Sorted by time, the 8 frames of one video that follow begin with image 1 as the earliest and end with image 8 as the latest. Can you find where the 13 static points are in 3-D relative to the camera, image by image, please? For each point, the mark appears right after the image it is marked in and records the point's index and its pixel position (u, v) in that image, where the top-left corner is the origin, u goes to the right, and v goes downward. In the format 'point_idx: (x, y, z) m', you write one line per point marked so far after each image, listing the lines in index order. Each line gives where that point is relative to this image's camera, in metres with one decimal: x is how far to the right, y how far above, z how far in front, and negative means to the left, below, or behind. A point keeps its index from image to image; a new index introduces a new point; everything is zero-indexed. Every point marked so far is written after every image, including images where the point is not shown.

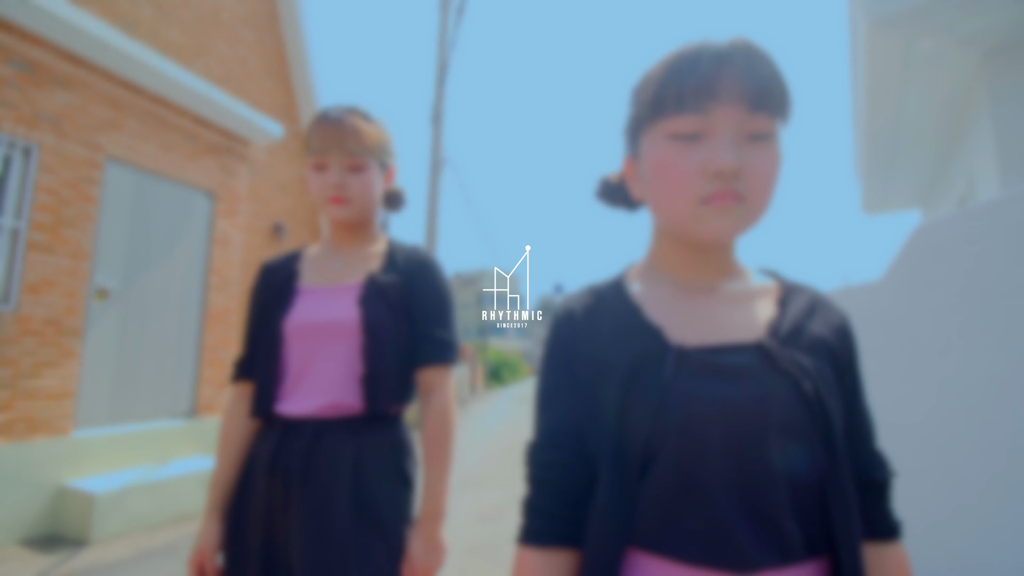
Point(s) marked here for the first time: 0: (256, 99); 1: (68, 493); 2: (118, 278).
0: (-4.5, +3.3, +9.6) m
1: (-3.4, -1.6, +4.2) m
2: (-3.5, +0.1, +4.8) m
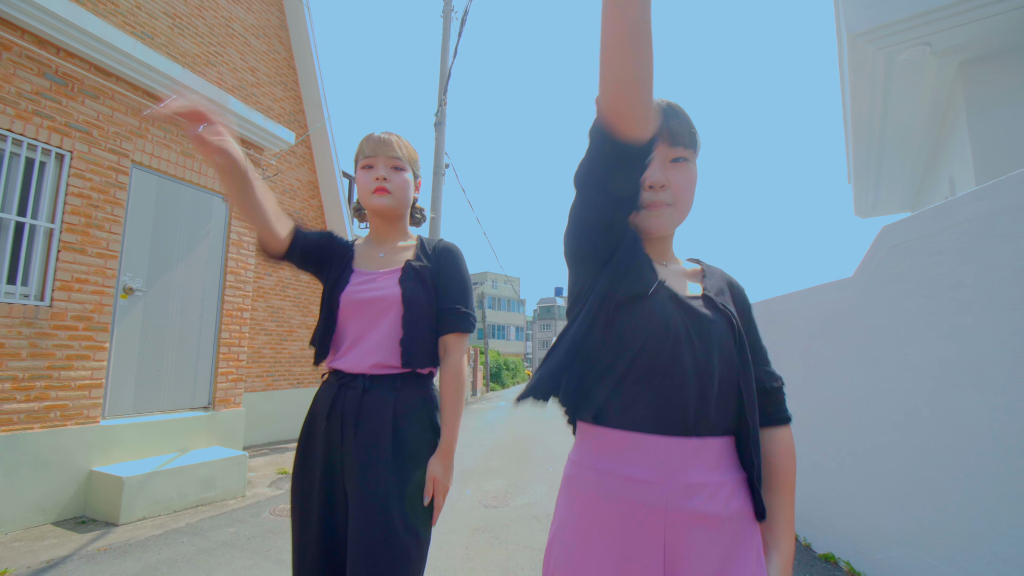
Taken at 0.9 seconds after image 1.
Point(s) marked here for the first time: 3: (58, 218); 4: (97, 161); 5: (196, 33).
0: (-4.5, +3.3, +9.9) m
1: (-3.4, -1.6, +4.4) m
2: (-3.5, +0.1, +5.1) m
3: (-3.7, +0.6, +4.4) m
4: (-3.6, +1.1, +4.8) m
5: (-4.8, +3.9, +8.2) m
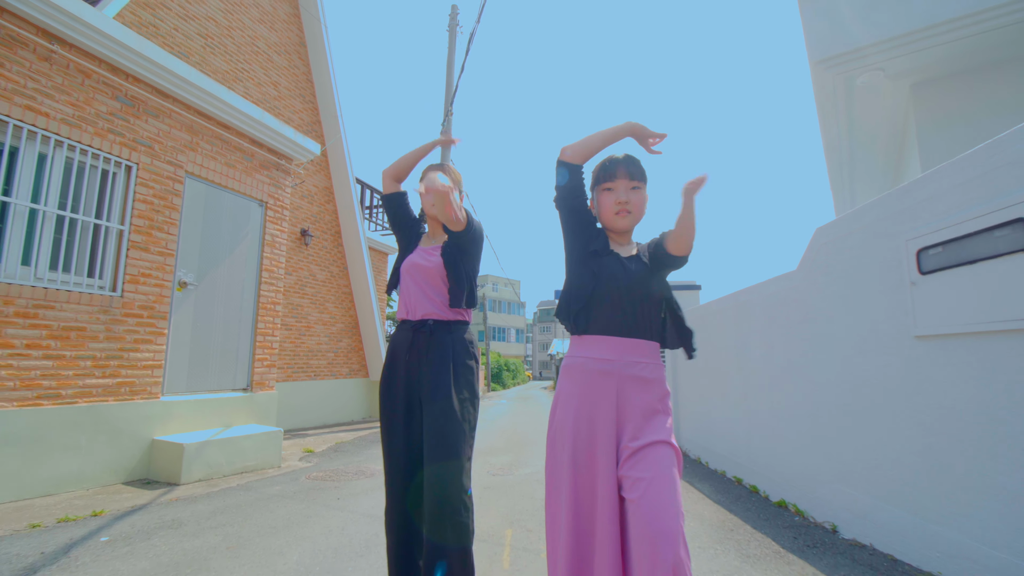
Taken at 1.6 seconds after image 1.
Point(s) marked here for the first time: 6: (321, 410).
0: (-4.4, +3.4, +10.6) m
1: (-3.4, -1.5, +5.1) m
2: (-3.4, +0.2, +5.8) m
3: (-3.7, +0.6, +5.2) m
4: (-3.6, +1.2, +5.5) m
5: (-4.8, +3.9, +9.0) m
6: (-3.6, -2.3, +10.2) m
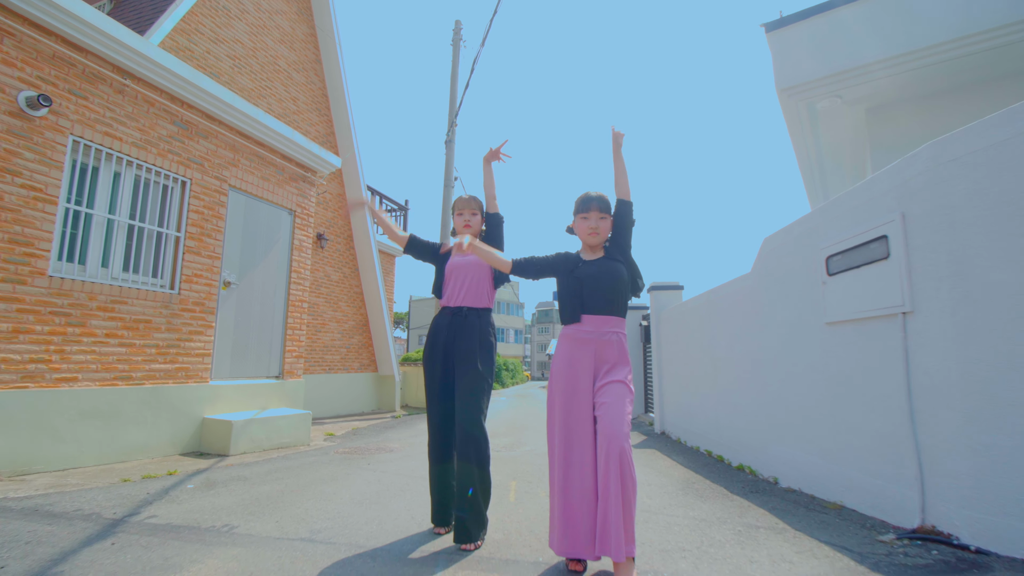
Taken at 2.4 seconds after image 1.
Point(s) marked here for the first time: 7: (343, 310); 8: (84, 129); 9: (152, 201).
0: (-4.4, +3.4, +11.4) m
1: (-3.3, -1.5, +5.9) m
2: (-3.4, +0.2, +6.6) m
3: (-3.7, +0.7, +6.0) m
4: (-3.6, +1.2, +6.3) m
5: (-4.7, +3.9, +9.8) m
6: (-3.6, -2.3, +11.0) m
7: (-3.6, -0.5, +11.5) m
8: (-4.1, +1.5, +5.1) m
9: (-3.8, +0.9, +5.7) m
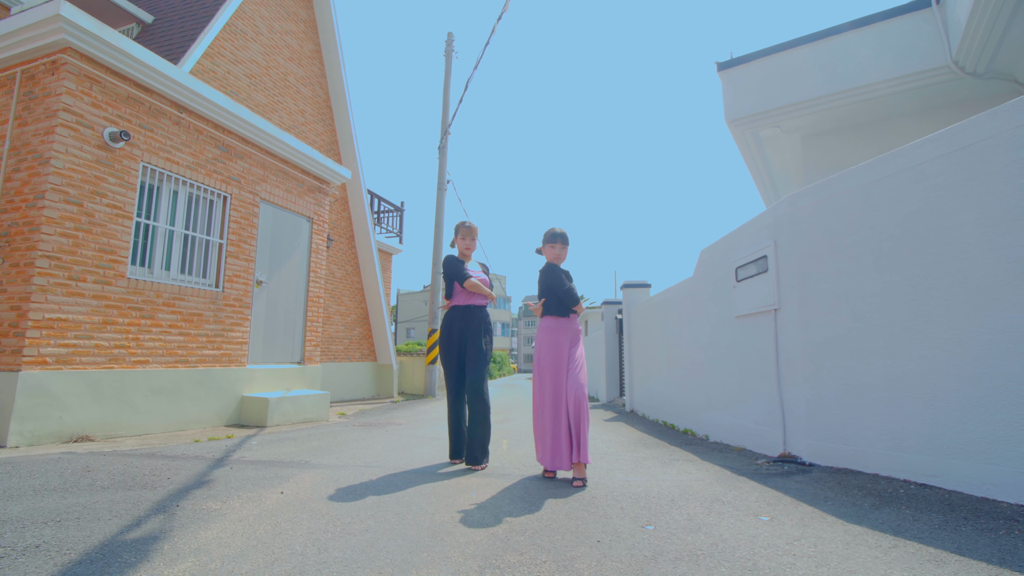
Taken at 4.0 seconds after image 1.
0: (-4.7, +3.4, +12.5) m
1: (-3.5, -1.5, +7.1) m
2: (-3.5, +0.2, +7.7) m
3: (-3.8, +0.7, +7.1) m
4: (-3.7, +1.2, +7.4) m
5: (-4.9, +4.0, +10.8) m
6: (-3.9, -2.2, +12.1) m
7: (-3.9, -0.4, +12.6) m
8: (-4.2, +1.5, +6.2) m
9: (-3.9, +0.9, +6.8) m
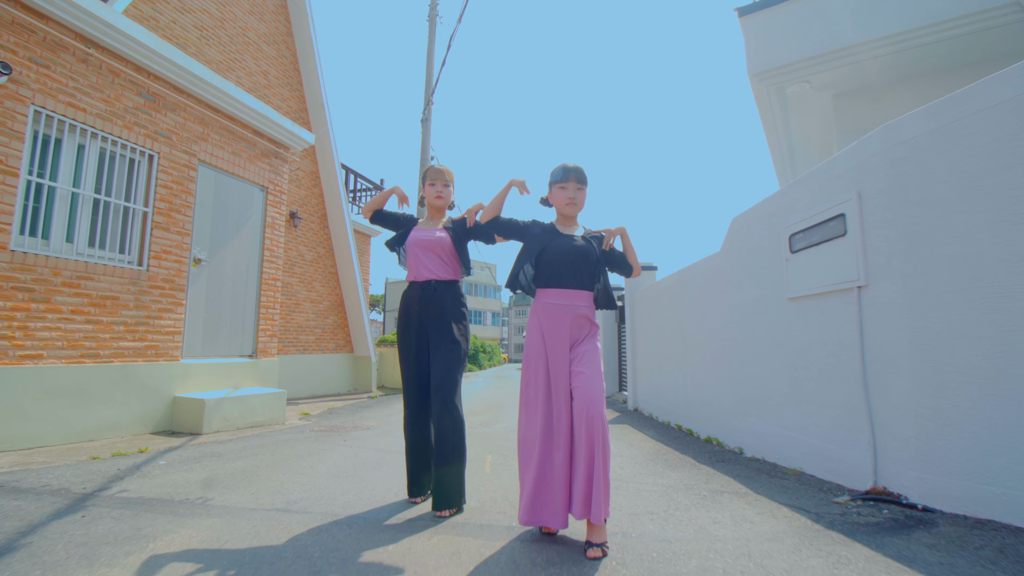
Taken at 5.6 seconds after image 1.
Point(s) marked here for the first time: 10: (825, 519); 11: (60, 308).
0: (-4.9, +3.8, +11.2) m
1: (-3.6, -1.2, +5.9) m
2: (-3.7, +0.4, +6.5) m
3: (-3.9, +0.9, +5.8) m
4: (-3.8, +1.5, +6.1) m
5: (-5.1, +4.3, +9.5) m
6: (-4.1, -1.9, +10.9) m
7: (-4.1, 0.0, +11.4) m
8: (-4.3, +1.7, +4.9) m
9: (-4.1, +1.2, +5.6) m
10: (+1.5, -1.1, +2.5) m
11: (-4.2, -0.2, +5.0) m
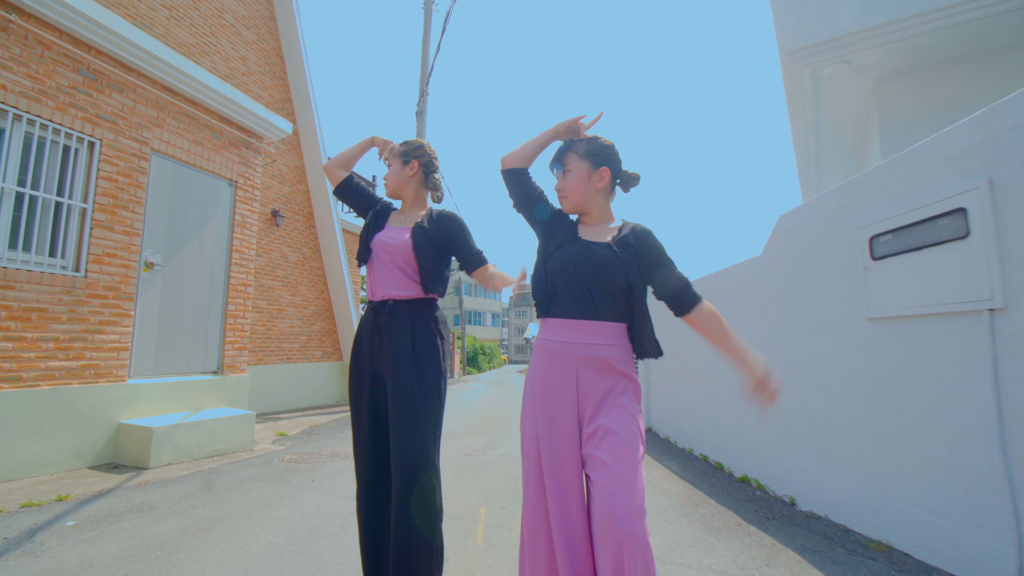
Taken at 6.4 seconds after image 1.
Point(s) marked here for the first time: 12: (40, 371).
0: (-4.9, +3.7, +10.3) m
1: (-3.6, -1.3, +5.1) m
2: (-3.7, +0.4, +5.6) m
3: (-3.9, +0.8, +5.0) m
4: (-3.8, +1.4, +5.3) m
5: (-5.1, +4.2, +8.6) m
6: (-4.1, -2.0, +10.1) m
7: (-4.1, -0.1, +10.6) m
8: (-4.3, +1.6, +4.1) m
9: (-4.1, +1.1, +4.7) m
10: (+1.5, -1.2, +1.7) m
11: (-4.2, -0.3, +4.1) m
12: (-4.0, -0.7, +4.6) m
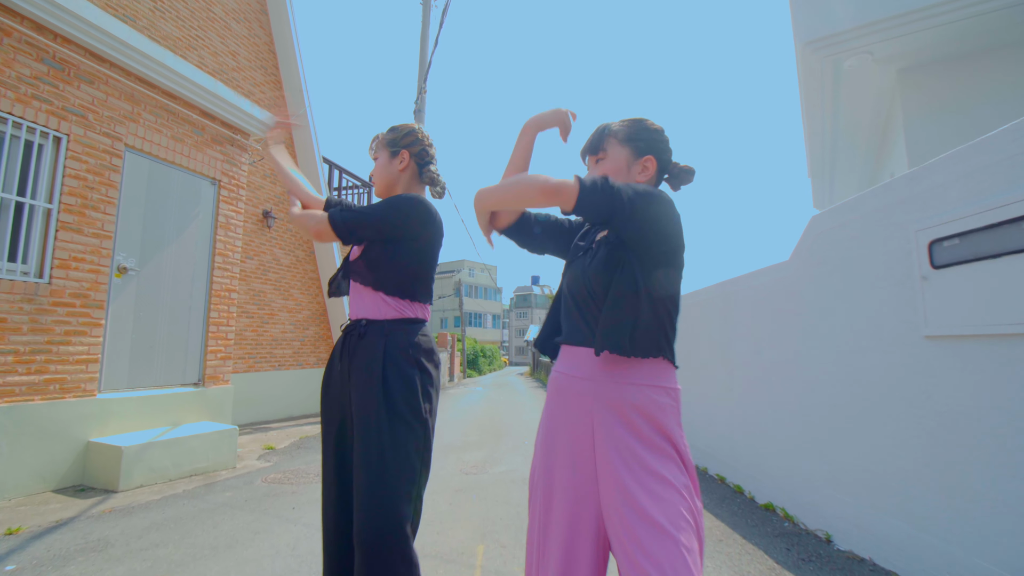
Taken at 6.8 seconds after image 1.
0: (-4.9, +3.6, +9.9) m
1: (-3.6, -1.4, +4.7) m
2: (-3.7, +0.3, +5.3) m
3: (-3.9, +0.8, +4.6) m
4: (-3.8, +1.3, +4.9) m
5: (-5.1, +4.2, +8.3) m
6: (-4.1, -2.0, +9.7) m
7: (-4.1, -0.2, +10.2) m
8: (-4.3, +1.6, +3.7) m
9: (-4.1, +1.0, +4.3) m
10: (+1.5, -1.2, +1.3) m
11: (-4.2, -0.3, +3.8) m
12: (-4.0, -0.8, +4.2) m
